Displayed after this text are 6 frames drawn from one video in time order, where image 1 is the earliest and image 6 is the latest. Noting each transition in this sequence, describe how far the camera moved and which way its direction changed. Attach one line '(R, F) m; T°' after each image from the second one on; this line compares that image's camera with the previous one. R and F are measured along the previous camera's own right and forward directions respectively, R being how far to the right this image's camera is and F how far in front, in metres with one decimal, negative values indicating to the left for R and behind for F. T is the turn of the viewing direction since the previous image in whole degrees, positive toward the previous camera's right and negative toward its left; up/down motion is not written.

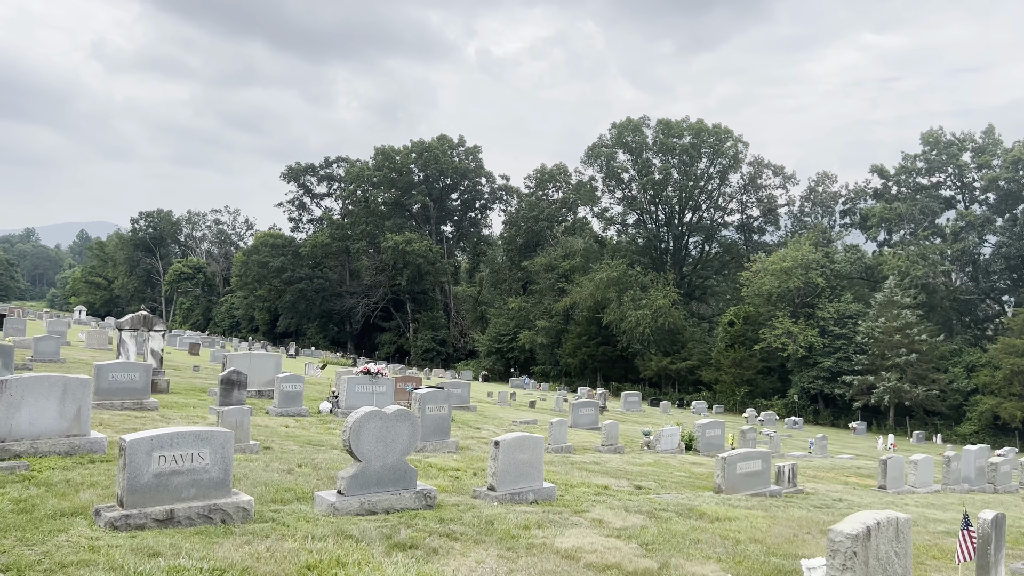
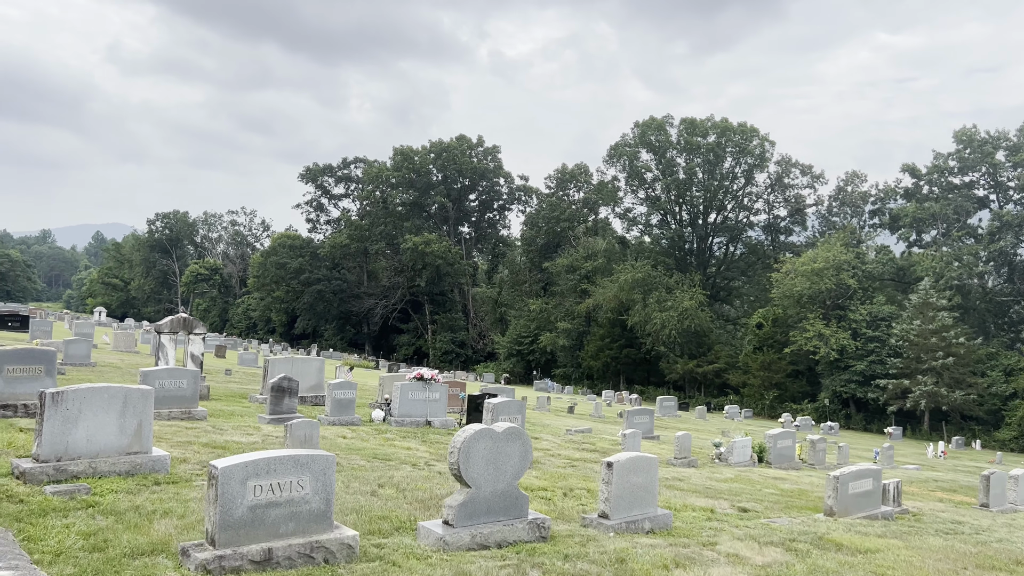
(-0.7, +0.7) m; -1°
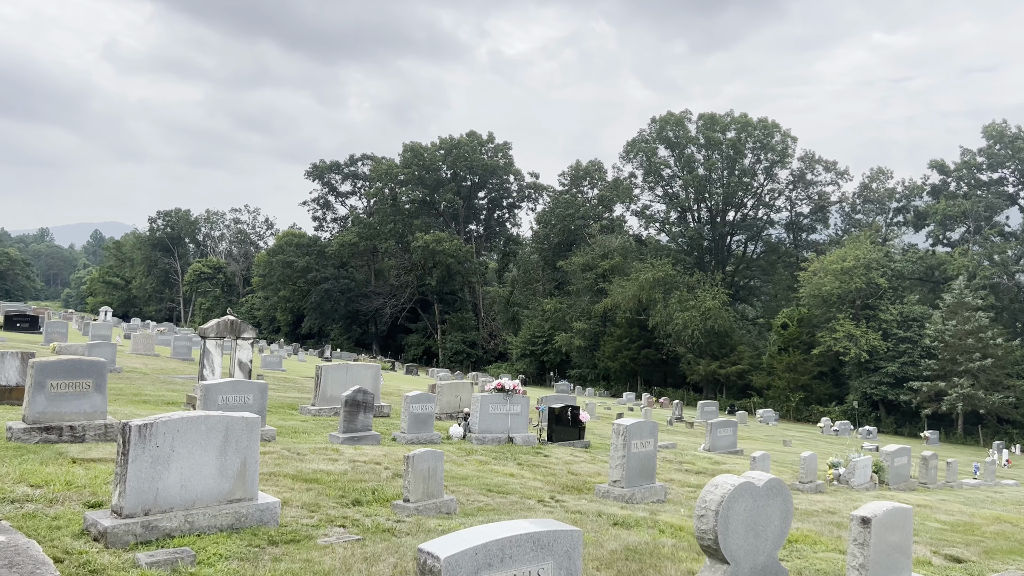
(-1.2, +1.3) m; 0°
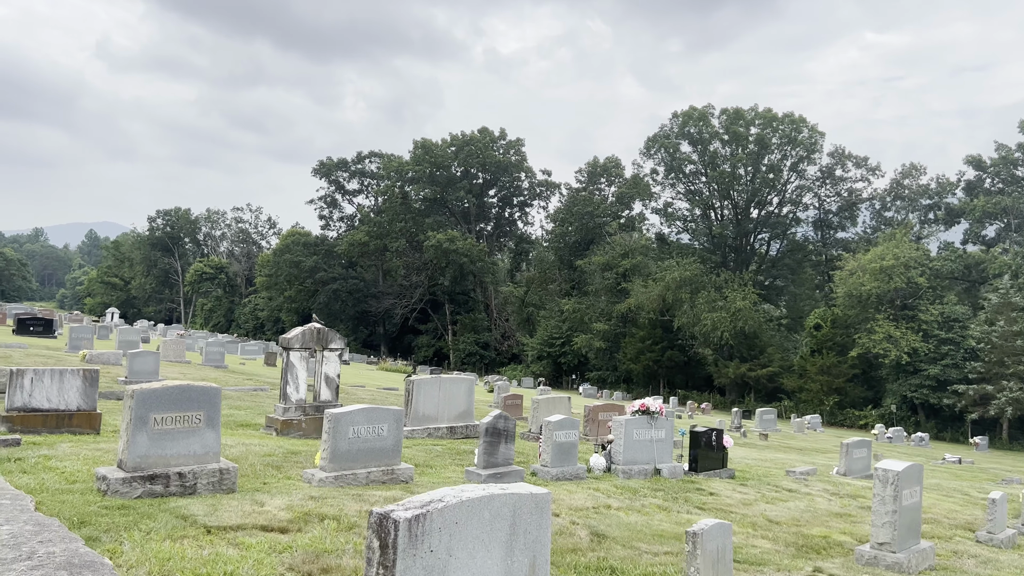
(-1.6, +1.6) m; 0°
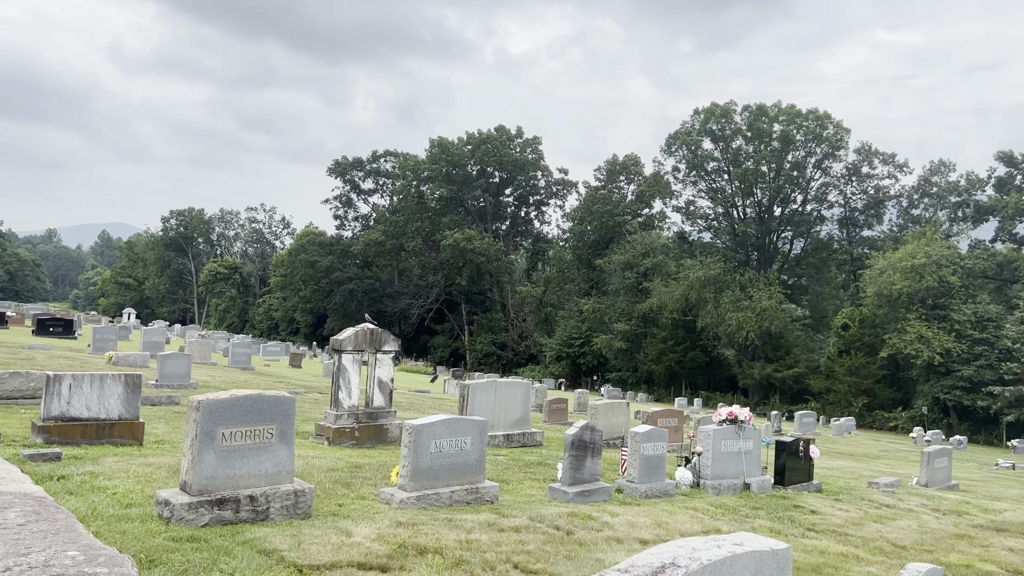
(-0.6, +0.7) m; -1°
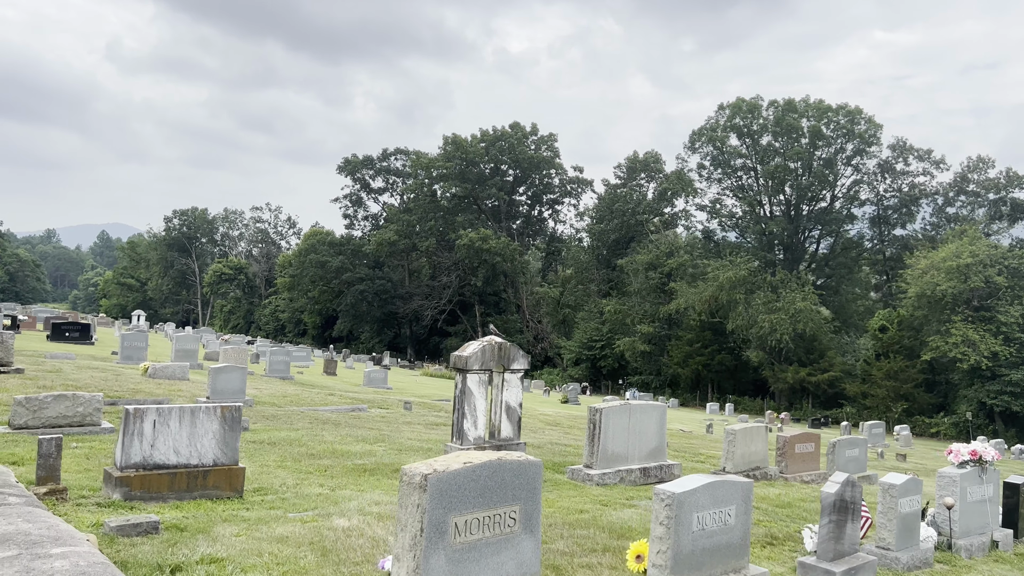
(-1.4, +1.6) m; 0°
